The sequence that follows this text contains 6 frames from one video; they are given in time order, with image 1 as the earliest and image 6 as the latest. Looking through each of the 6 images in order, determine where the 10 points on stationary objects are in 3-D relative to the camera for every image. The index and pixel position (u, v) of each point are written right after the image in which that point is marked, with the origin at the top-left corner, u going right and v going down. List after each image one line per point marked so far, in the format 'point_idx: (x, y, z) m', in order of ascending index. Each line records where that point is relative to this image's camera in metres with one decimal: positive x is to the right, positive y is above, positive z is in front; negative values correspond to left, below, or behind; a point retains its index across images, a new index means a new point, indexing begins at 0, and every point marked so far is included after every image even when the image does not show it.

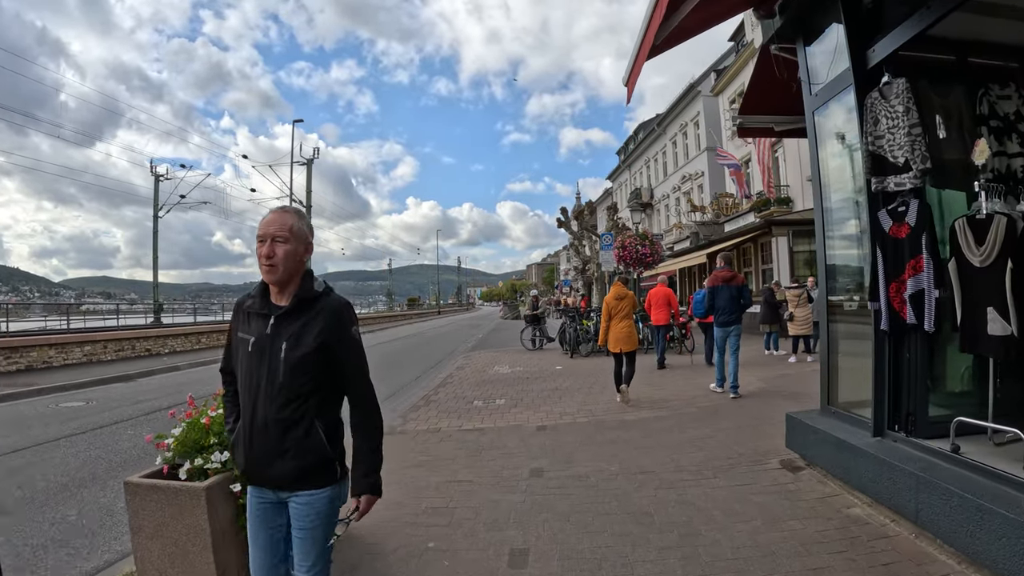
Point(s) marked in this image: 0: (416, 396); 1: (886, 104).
0: (-1.5, -1.7, +9.0) m
1: (+2.8, +1.4, +4.2) m
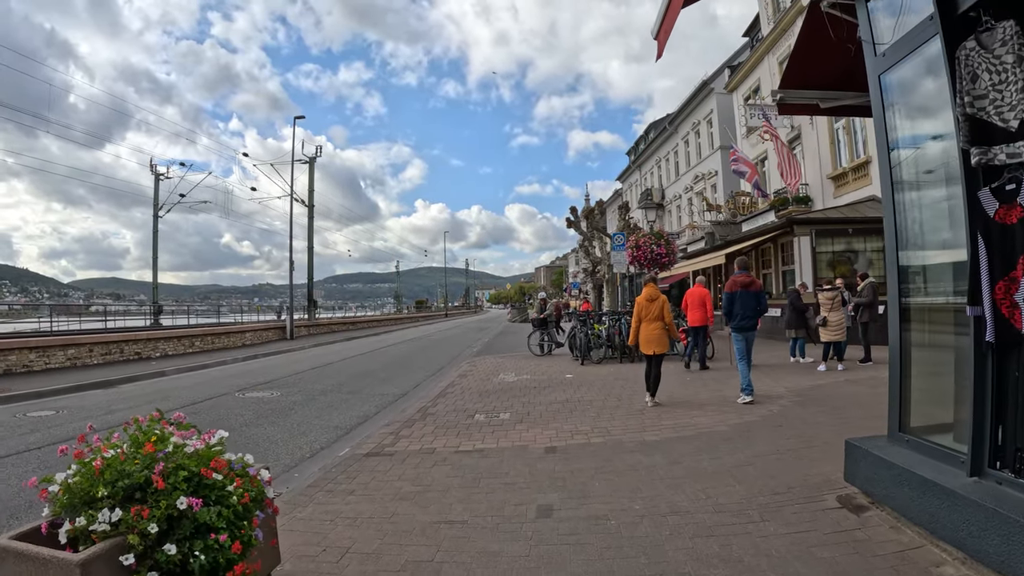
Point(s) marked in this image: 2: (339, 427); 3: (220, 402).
0: (-1.4, -1.7, +8.1) m
1: (+2.8, +1.4, +3.3) m
2: (-2.3, -1.8, +7.4) m
3: (-4.9, -1.9, +9.4) m
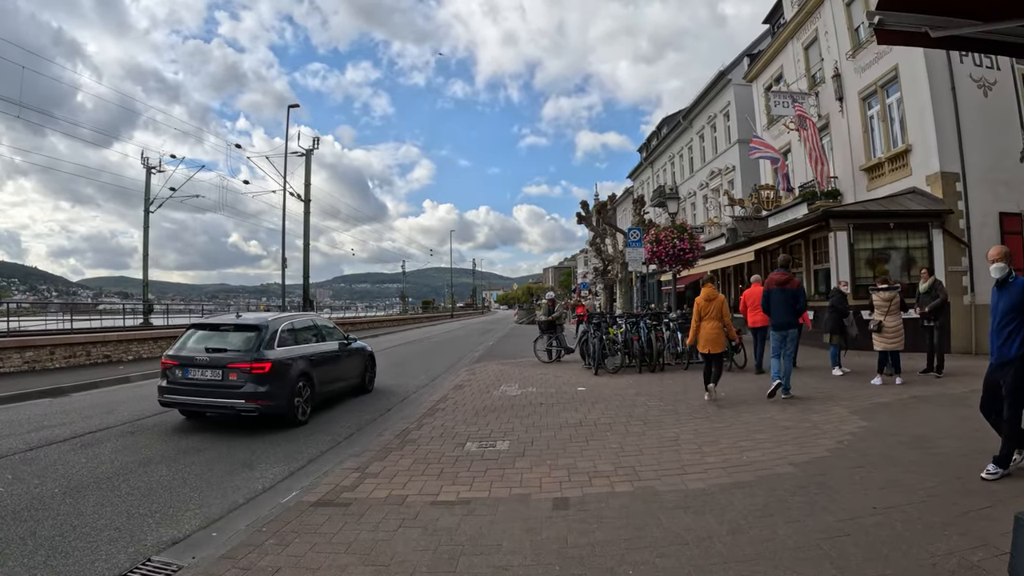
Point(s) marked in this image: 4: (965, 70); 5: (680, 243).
0: (-1.4, -1.7, +6.7) m
1: (+2.8, +1.4, +1.8) m
2: (-2.3, -1.8, +6.0) m
3: (-4.9, -1.9, +8.0) m
4: (+13.3, +6.4, +16.6) m
5: (+3.9, +1.1, +13.2) m
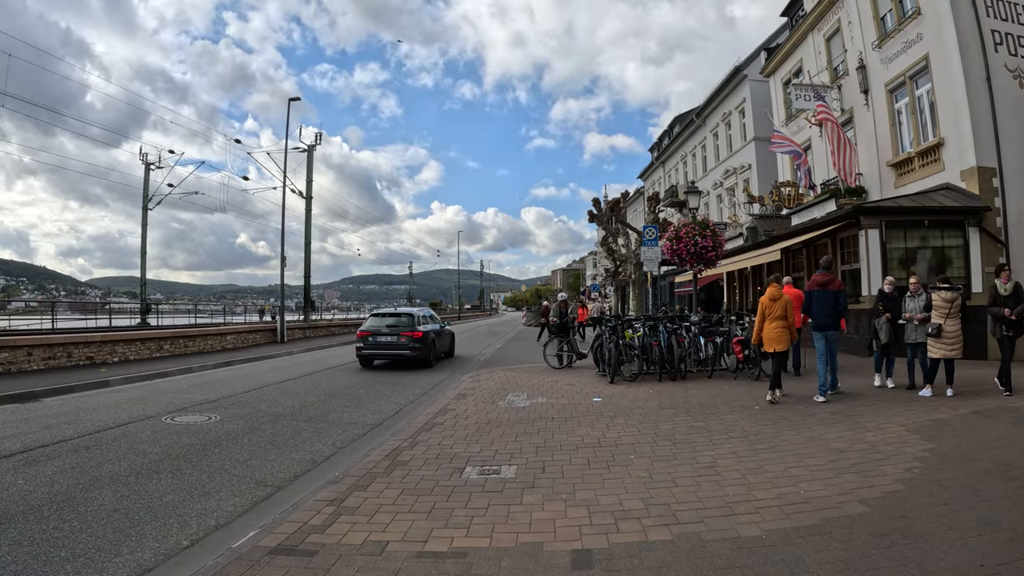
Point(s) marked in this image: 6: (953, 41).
0: (-1.4, -1.7, +5.8) m
1: (+2.8, +1.4, +0.9) m
2: (-2.2, -1.8, +5.1) m
3: (-4.8, -1.8, +7.1) m
4: (+13.5, +6.3, +15.6) m
5: (+4.1, +1.1, +12.3) m
6: (+11.8, +6.6, +15.1) m
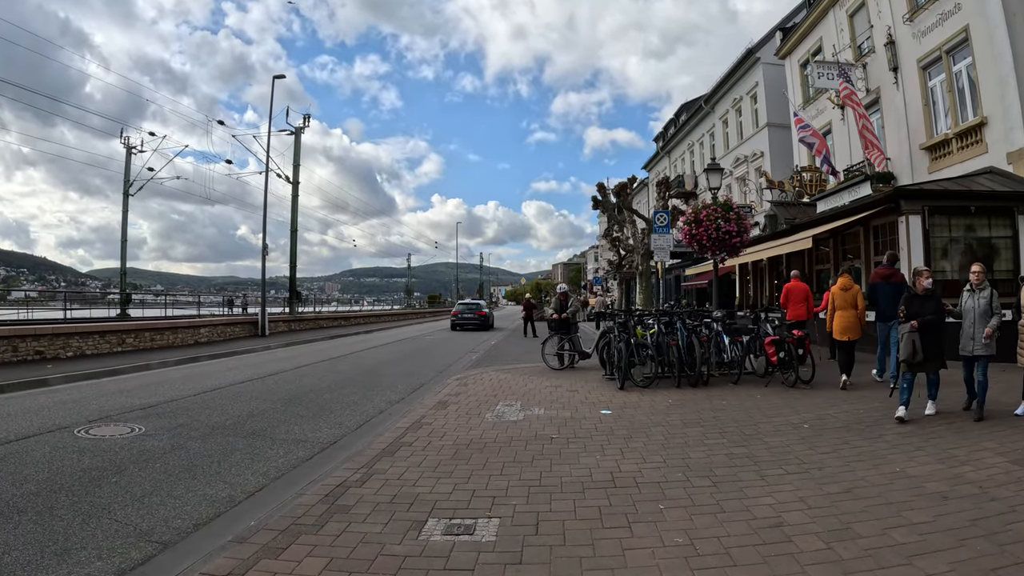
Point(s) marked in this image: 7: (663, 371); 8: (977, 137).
0: (-1.5, -1.5, +4.3) m
1: (+2.7, +1.5, -0.6) m
2: (-2.4, -1.6, +3.7) m
3: (-4.9, -1.7, +5.7) m
4: (+13.5, +6.5, +14.1) m
5: (+4.0, +1.2, +10.8) m
6: (+11.7, +6.8, +13.6) m
7: (+2.3, -1.3, +8.6) m
8: (+12.2, +3.9, +14.7) m
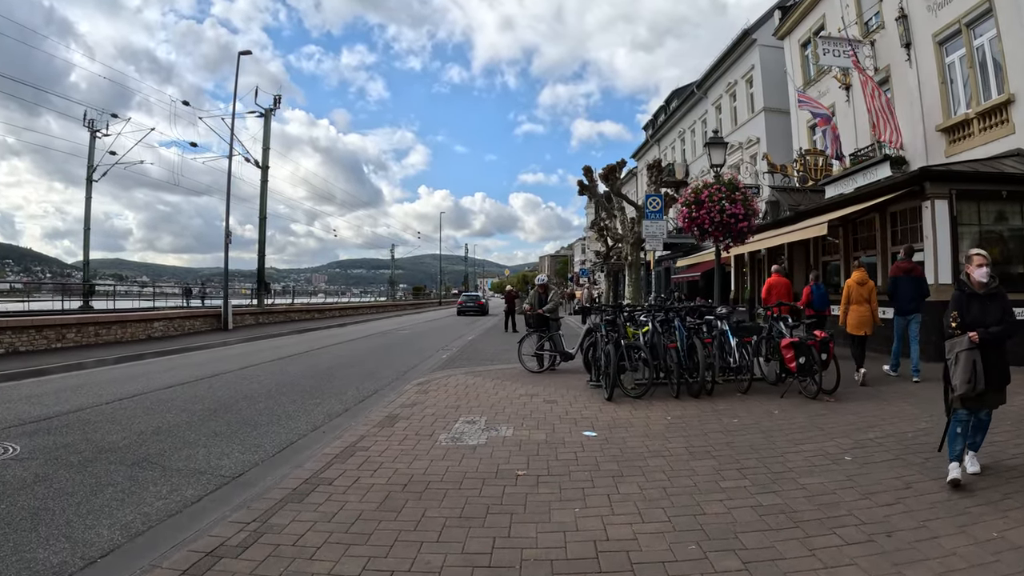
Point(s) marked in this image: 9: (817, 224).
0: (-1.8, -1.4, +3.0) m
1: (+2.5, +1.5, -1.8) m
2: (-2.7, -1.5, +2.4) m
3: (-5.3, -1.5, +4.3) m
4: (+13.0, +6.6, +12.9) m
5: (+3.6, +1.4, +9.5) m
6: (+11.3, +6.9, +12.4) m
7: (+1.9, -1.2, +7.4) m
8: (+11.7, +4.1, +13.5) m
9: (+6.6, +1.3, +13.3) m
